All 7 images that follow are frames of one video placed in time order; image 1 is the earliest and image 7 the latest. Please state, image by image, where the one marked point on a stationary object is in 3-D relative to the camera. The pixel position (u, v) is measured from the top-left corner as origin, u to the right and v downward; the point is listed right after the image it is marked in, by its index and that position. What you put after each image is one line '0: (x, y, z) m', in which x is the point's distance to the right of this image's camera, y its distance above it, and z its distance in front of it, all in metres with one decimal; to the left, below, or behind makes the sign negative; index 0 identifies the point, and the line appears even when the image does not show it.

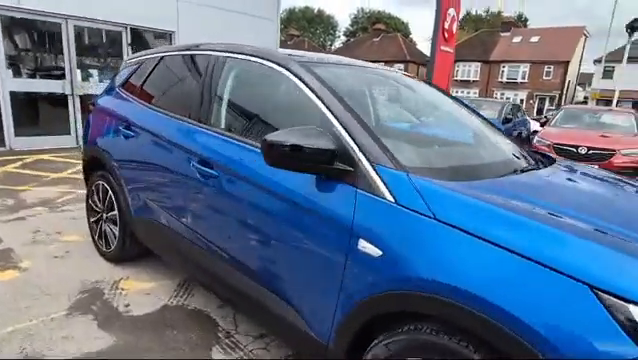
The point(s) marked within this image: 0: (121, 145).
0: (-1.6, +0.3, +3.1) m
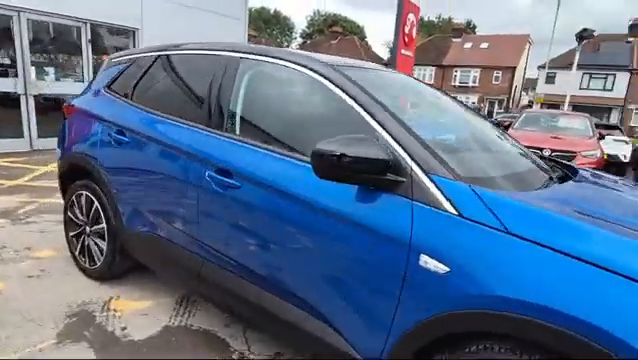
0: (-1.5, +0.2, +2.8) m
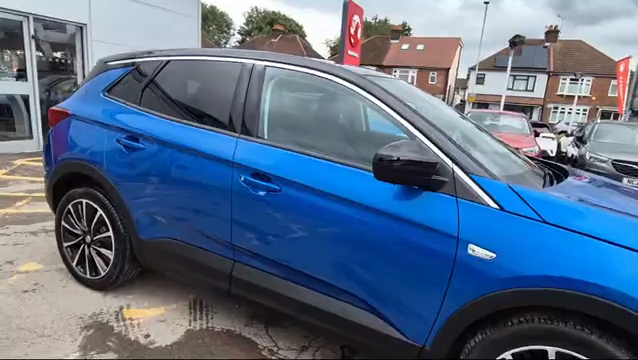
0: (-1.4, +0.2, +2.8) m
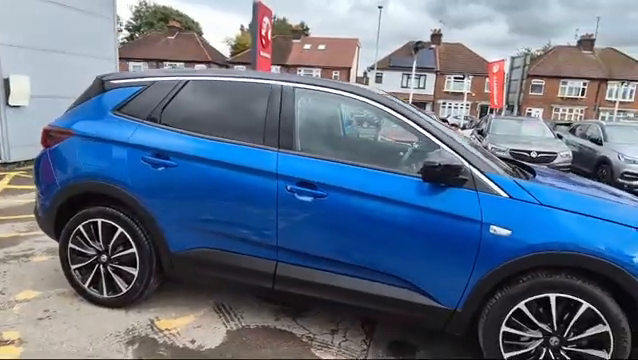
0: (-1.2, 0.0, +2.9) m
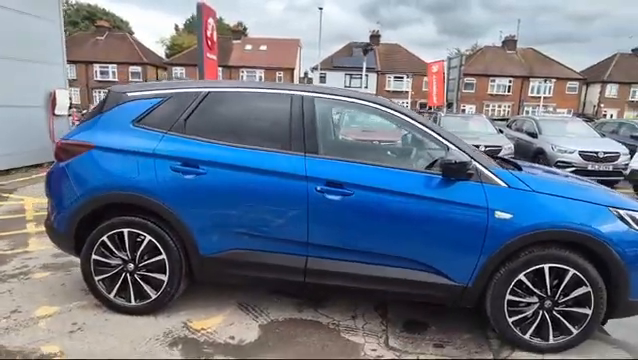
0: (-1.1, 0.0, +3.0) m
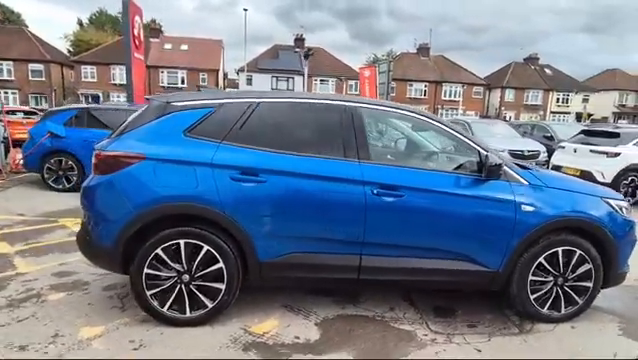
0: (-0.6, -0.1, +3.0) m
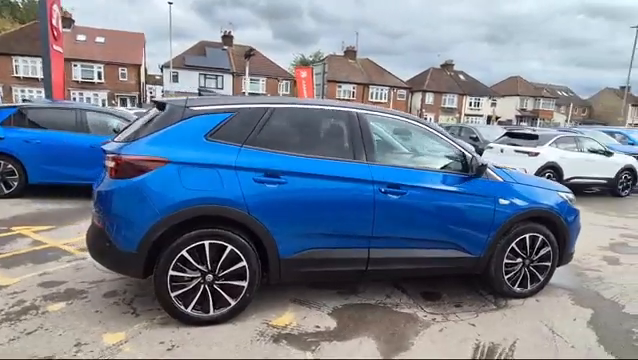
0: (-0.5, -0.1, +3.2) m
